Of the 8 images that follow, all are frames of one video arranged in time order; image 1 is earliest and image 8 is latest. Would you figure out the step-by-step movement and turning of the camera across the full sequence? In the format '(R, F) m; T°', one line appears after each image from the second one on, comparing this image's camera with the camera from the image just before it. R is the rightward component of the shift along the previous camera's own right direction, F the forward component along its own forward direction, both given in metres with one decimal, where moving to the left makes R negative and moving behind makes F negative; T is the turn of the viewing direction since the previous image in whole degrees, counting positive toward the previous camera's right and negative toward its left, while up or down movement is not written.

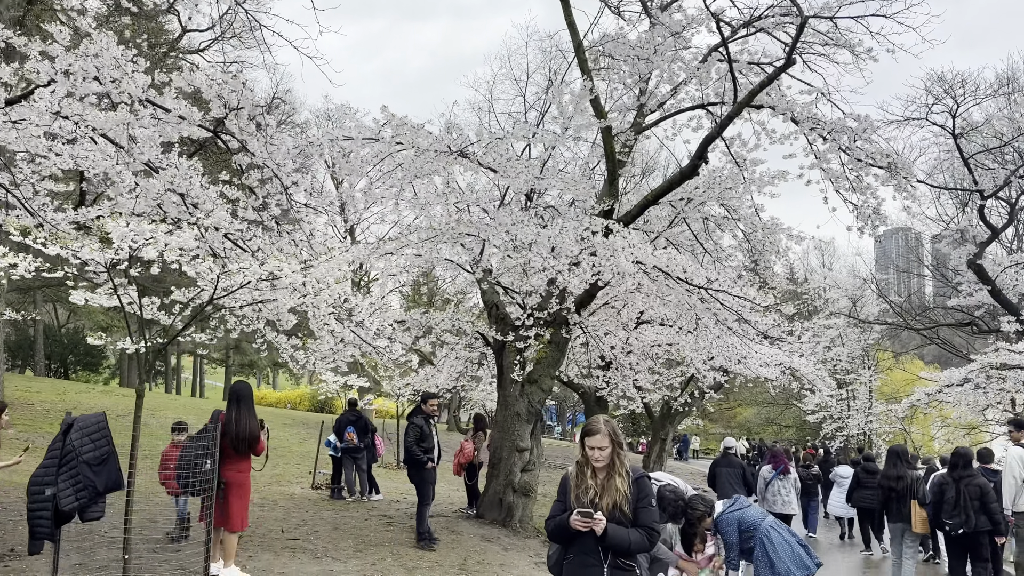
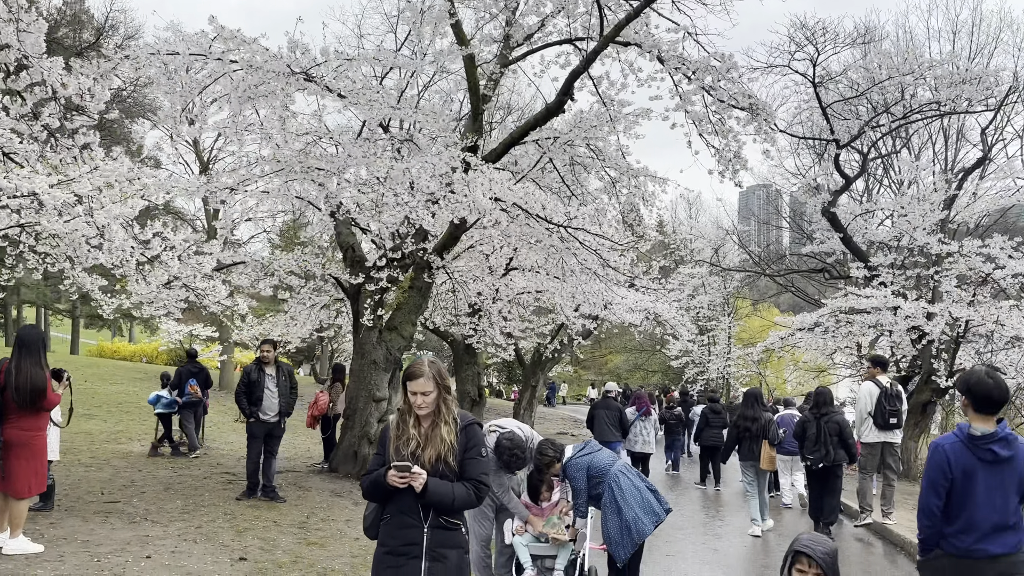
(+0.2, +0.4) m; +9°
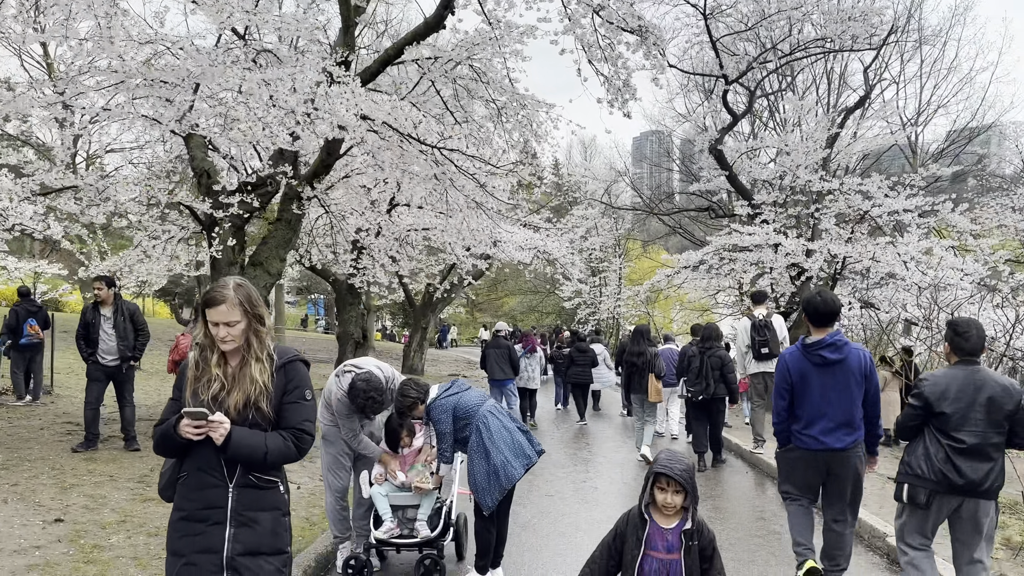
(+0.2, +0.5) m; +7°
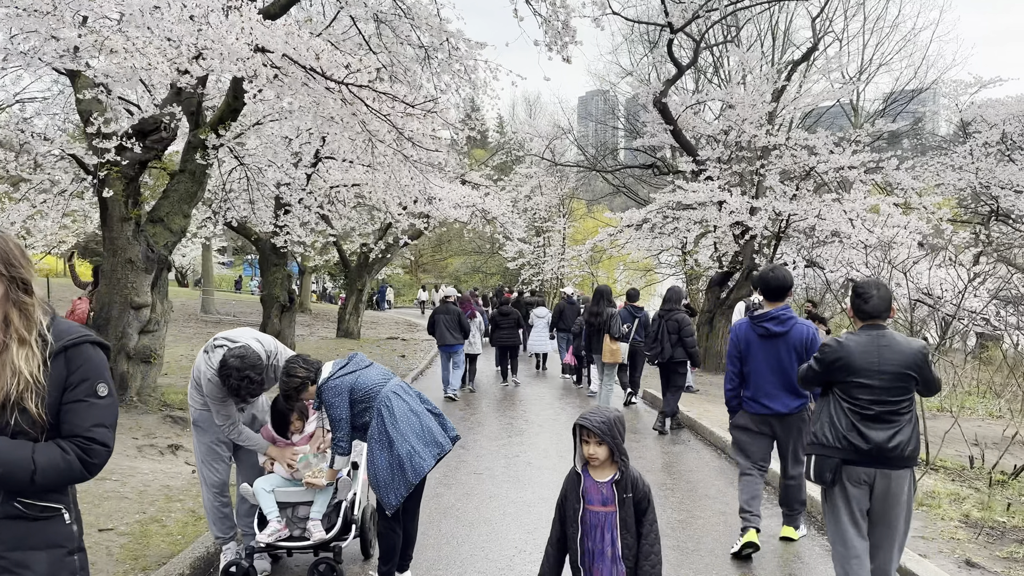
(+0.2, +0.6) m; +4°
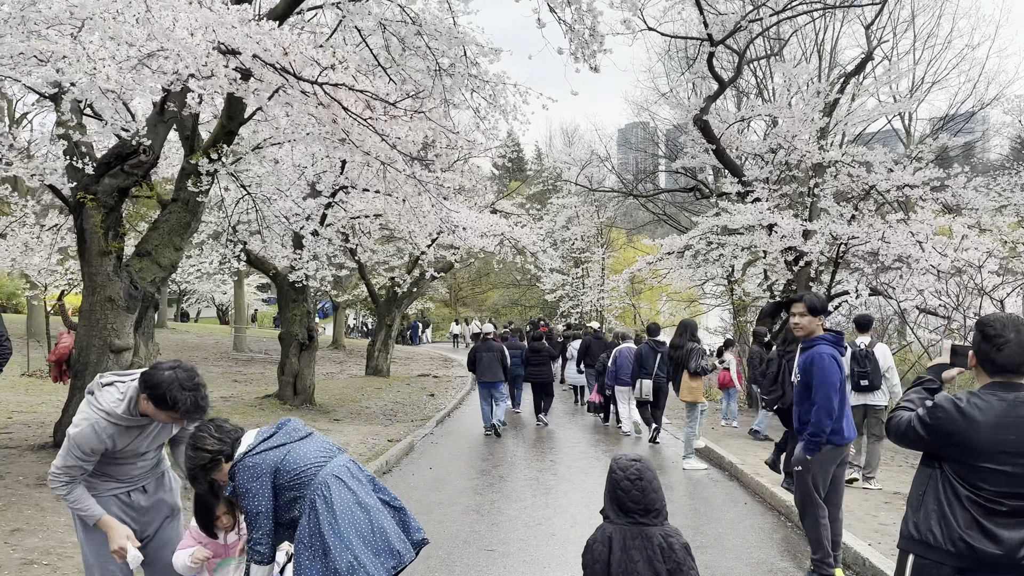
(+0.2, +0.9) m; -3°
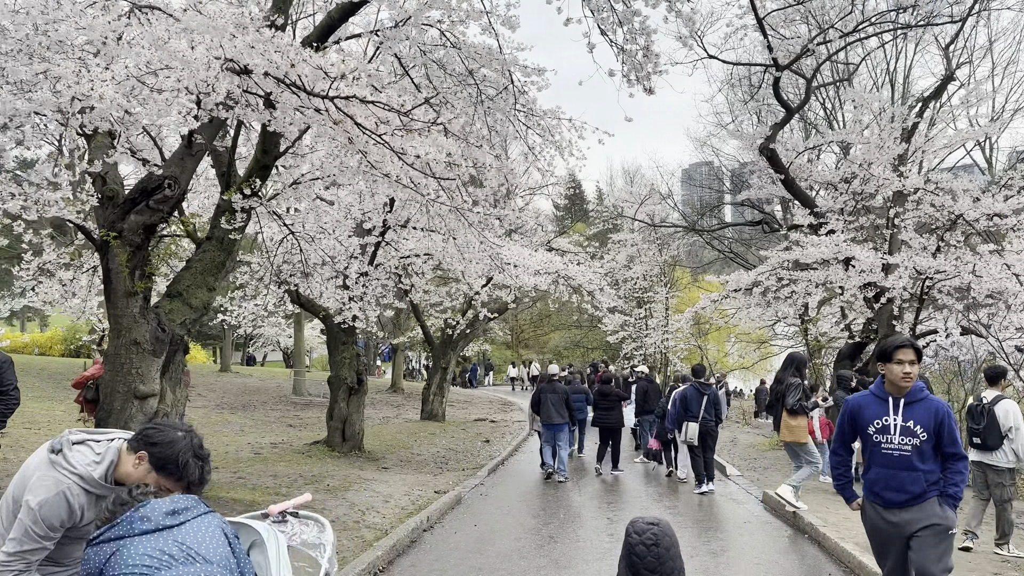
(+0.1, +0.6) m; -5°
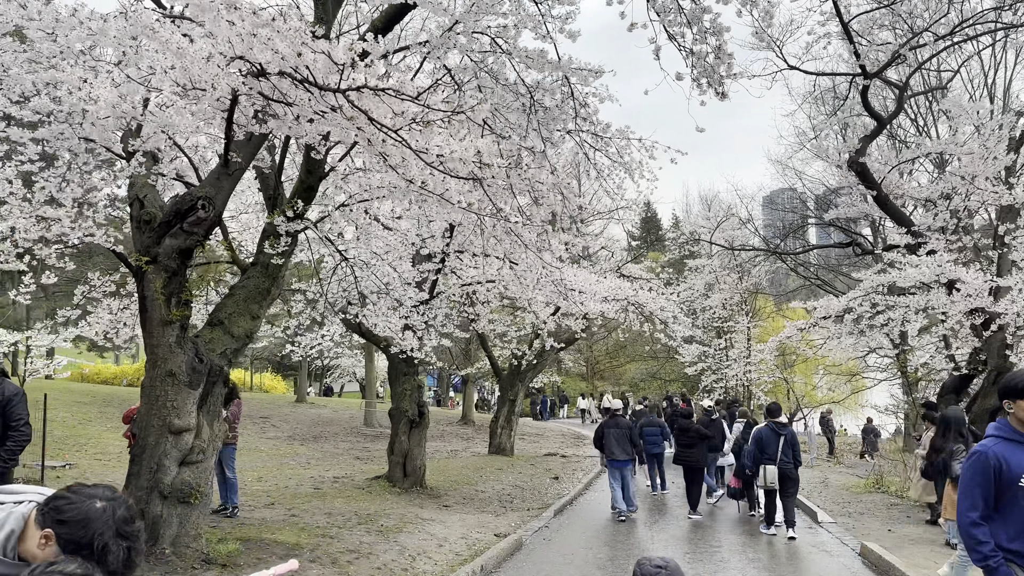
(+0.1, +0.6) m; -5°
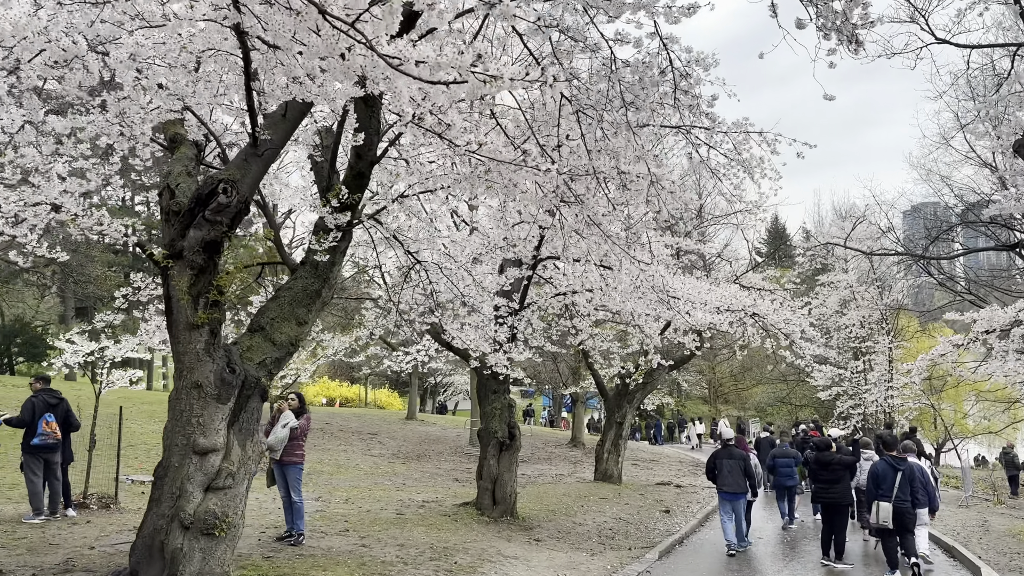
(+0.3, +1.1) m; -9°
